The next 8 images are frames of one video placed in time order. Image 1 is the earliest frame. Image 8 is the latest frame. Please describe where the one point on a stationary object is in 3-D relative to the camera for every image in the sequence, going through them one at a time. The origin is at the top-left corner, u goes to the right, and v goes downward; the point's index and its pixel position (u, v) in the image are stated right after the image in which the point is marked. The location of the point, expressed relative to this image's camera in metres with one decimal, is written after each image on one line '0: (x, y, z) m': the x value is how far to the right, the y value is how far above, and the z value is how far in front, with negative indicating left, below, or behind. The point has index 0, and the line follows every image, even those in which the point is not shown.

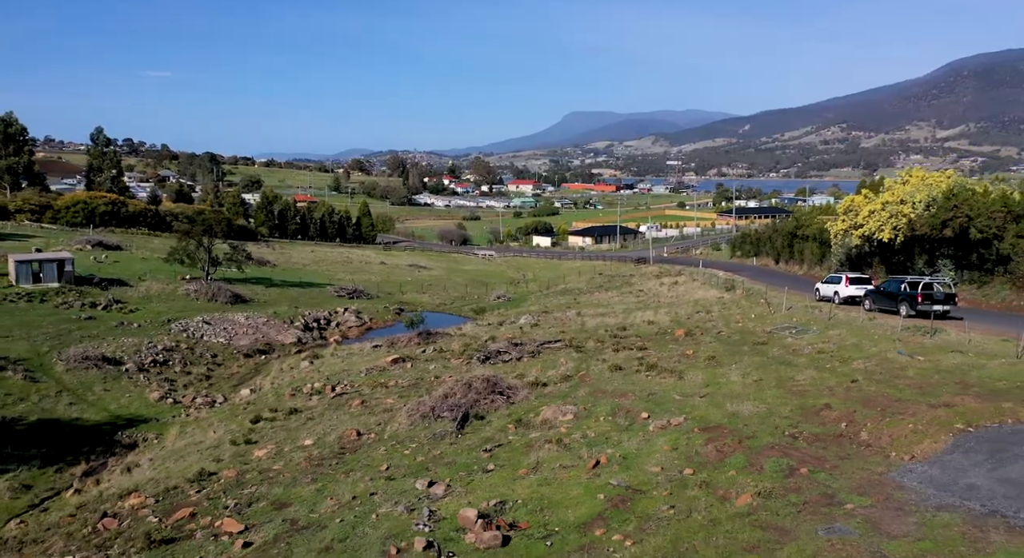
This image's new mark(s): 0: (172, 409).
0: (-2.8, -1.1, +7.1) m
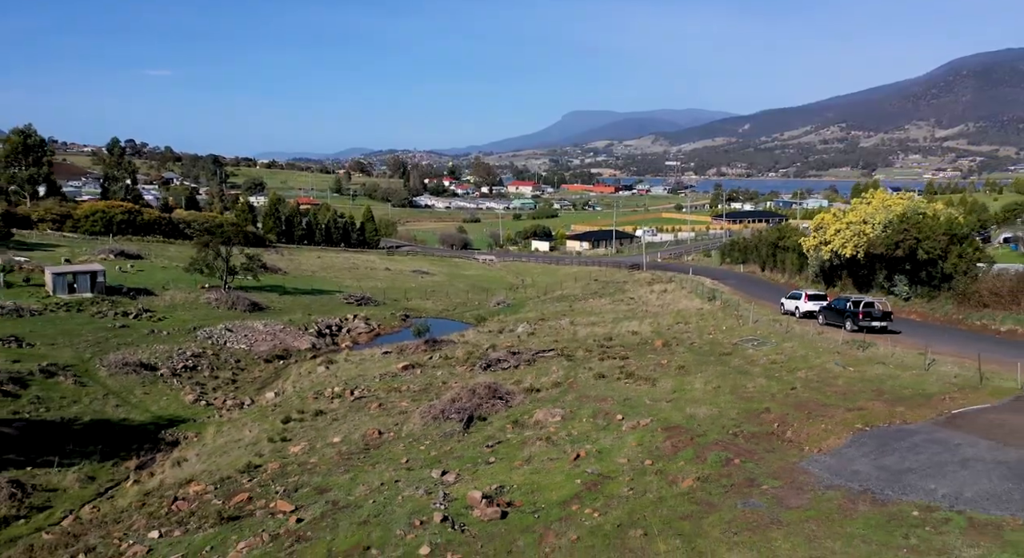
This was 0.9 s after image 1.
0: (-2.8, -1.2, +7.9) m
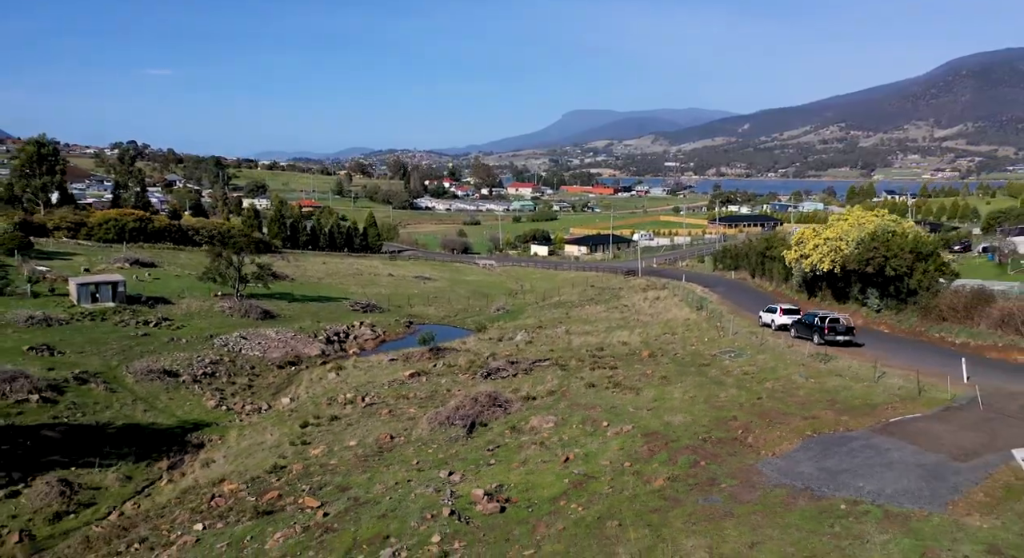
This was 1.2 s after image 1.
0: (-2.9, -1.4, +8.5) m
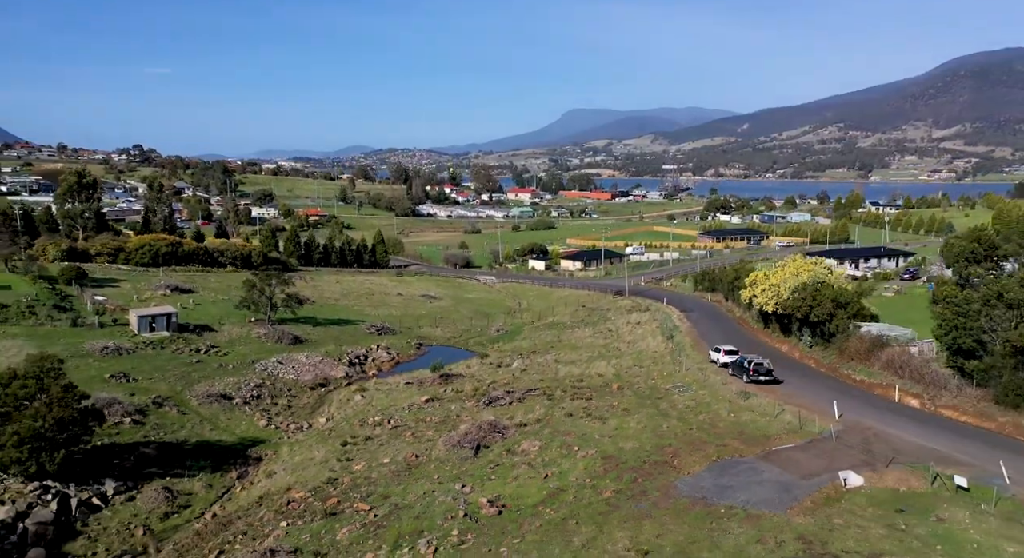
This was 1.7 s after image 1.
0: (-2.9, -1.9, +10.4) m
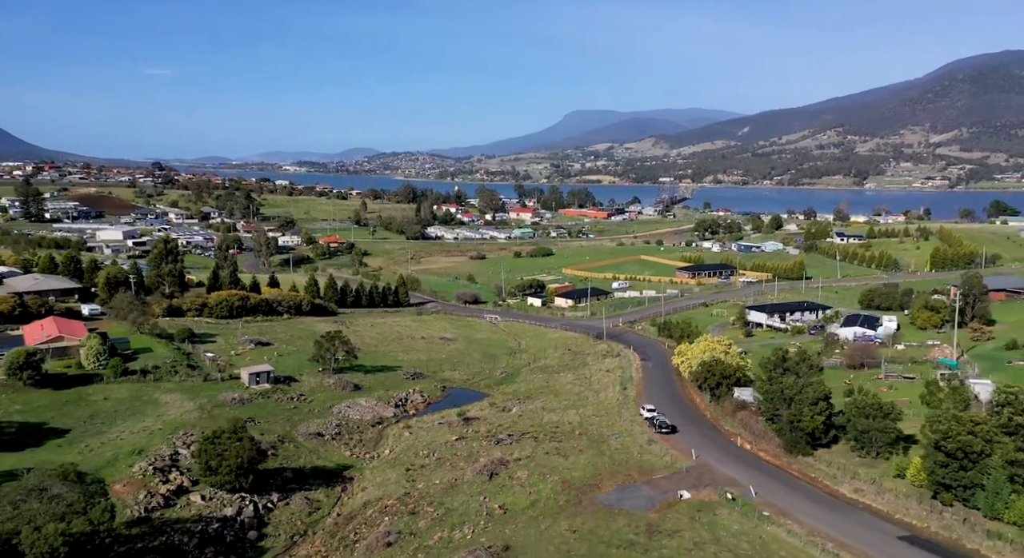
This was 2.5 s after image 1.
0: (-2.9, -3.4, +16.0) m
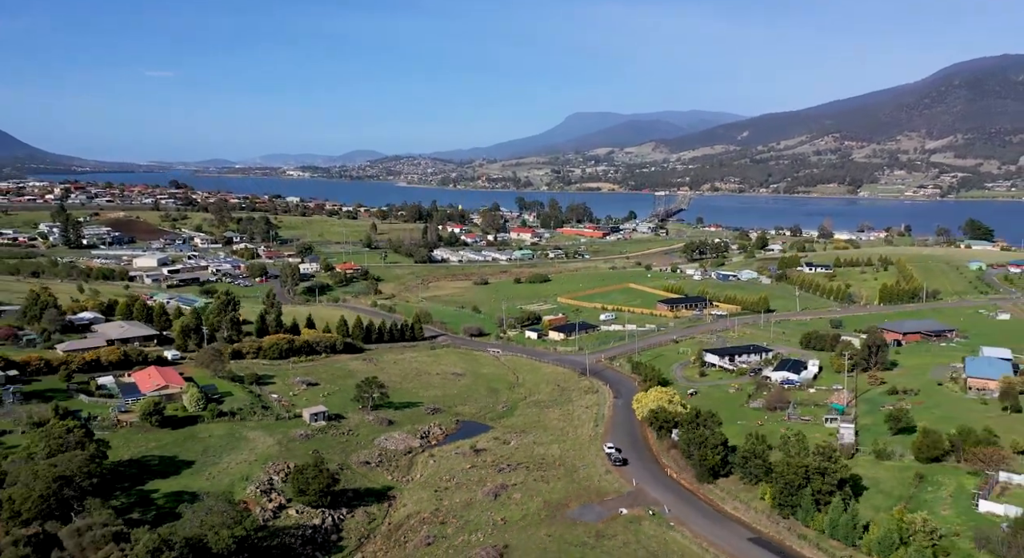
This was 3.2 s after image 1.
0: (-2.9, -5.2, +21.8) m
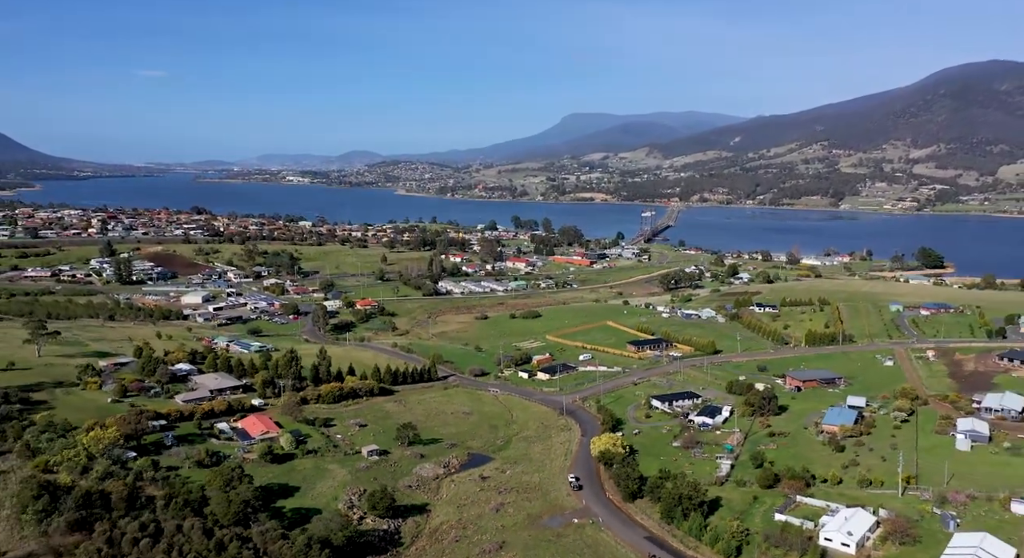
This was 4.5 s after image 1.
0: (-3.1, -8.5, +32.7) m
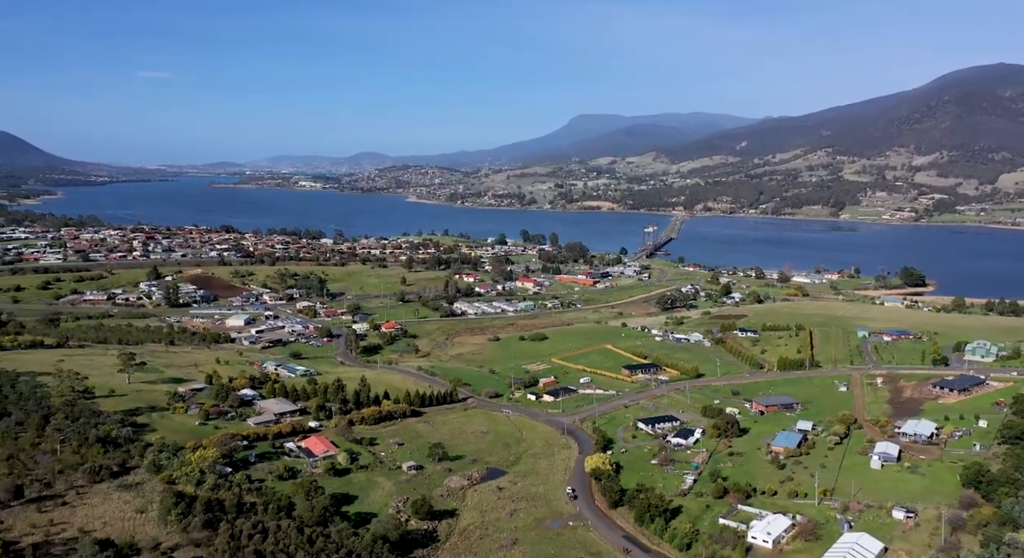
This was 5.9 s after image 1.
0: (-2.6, -11.2, +41.7) m
